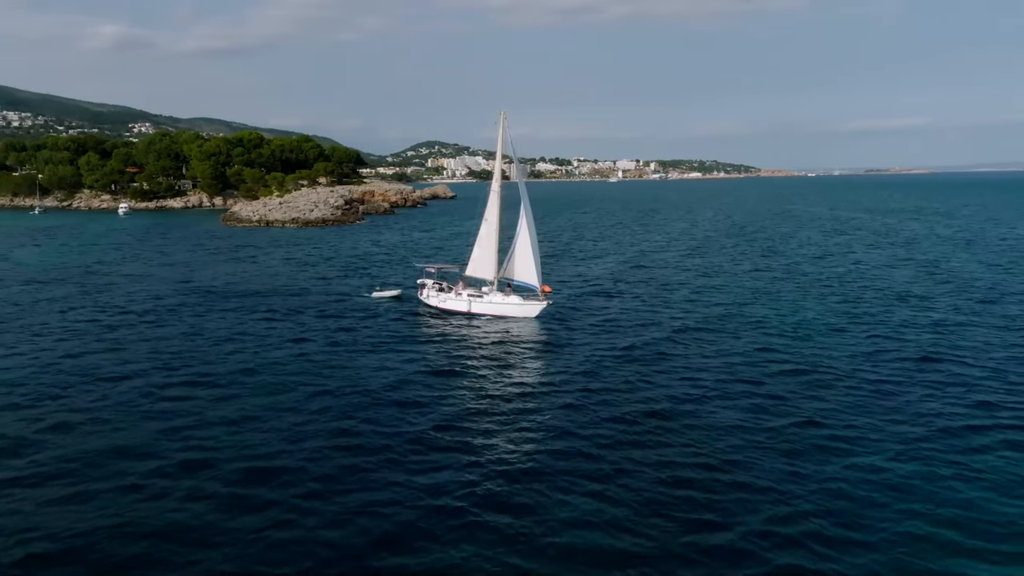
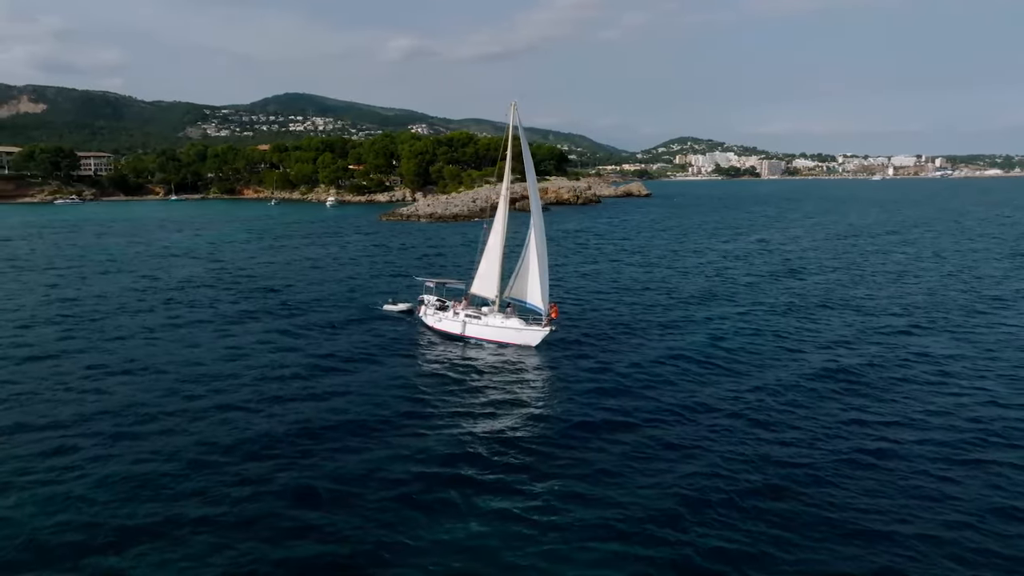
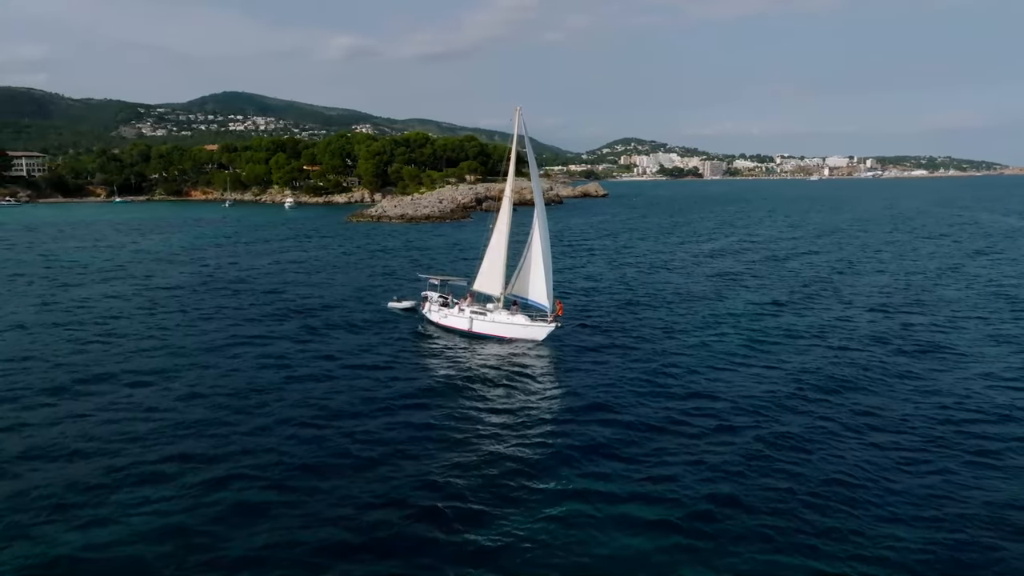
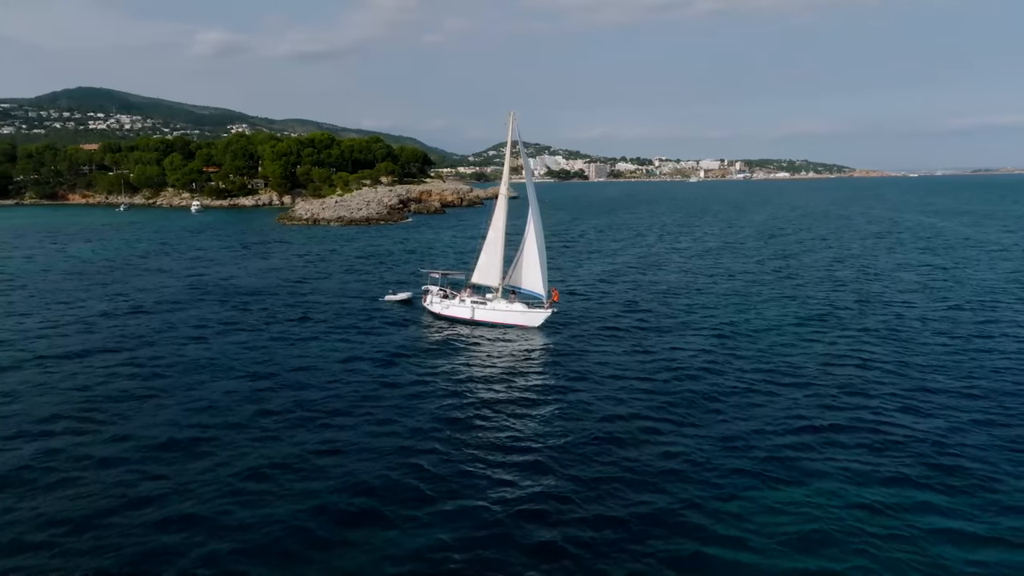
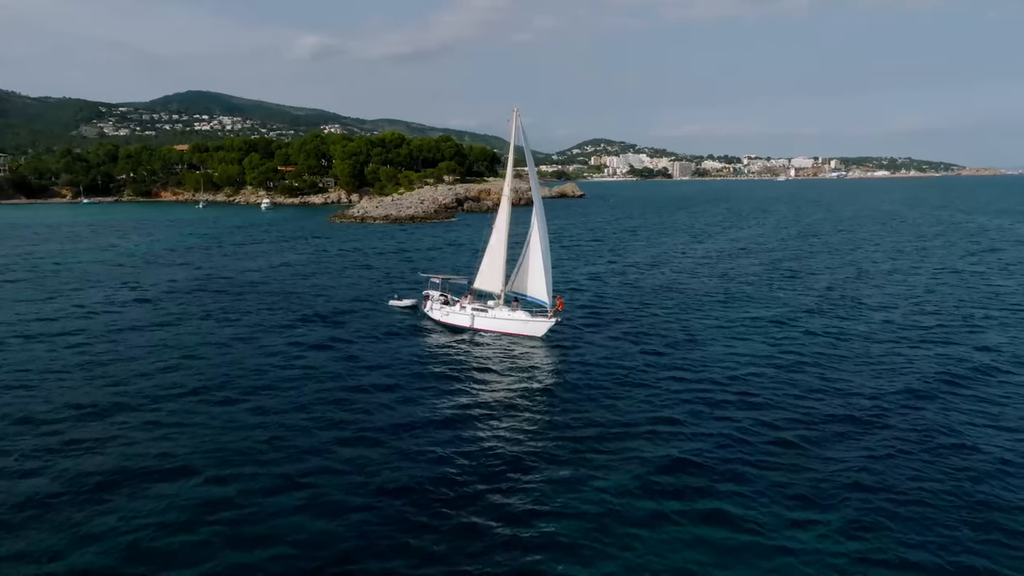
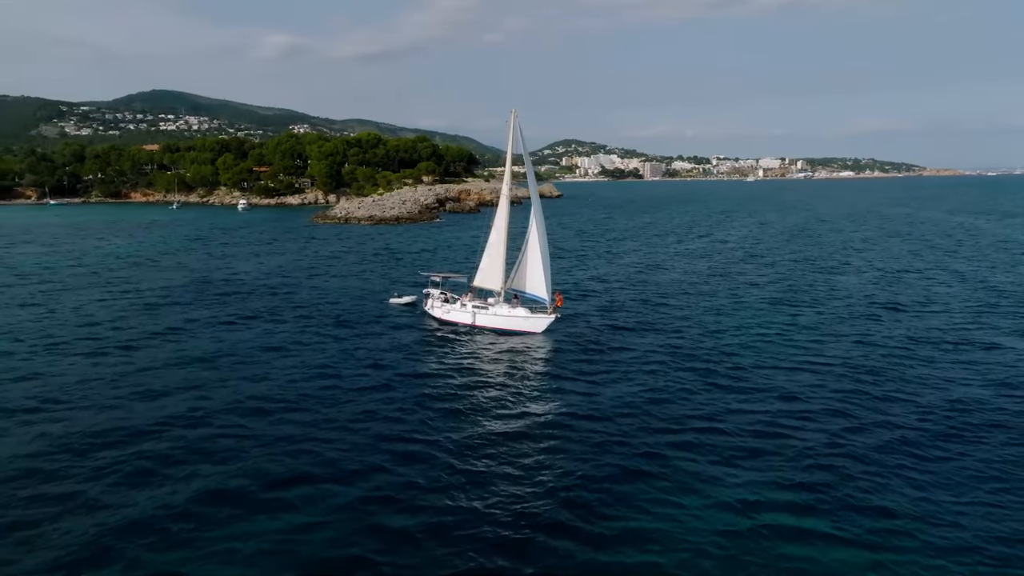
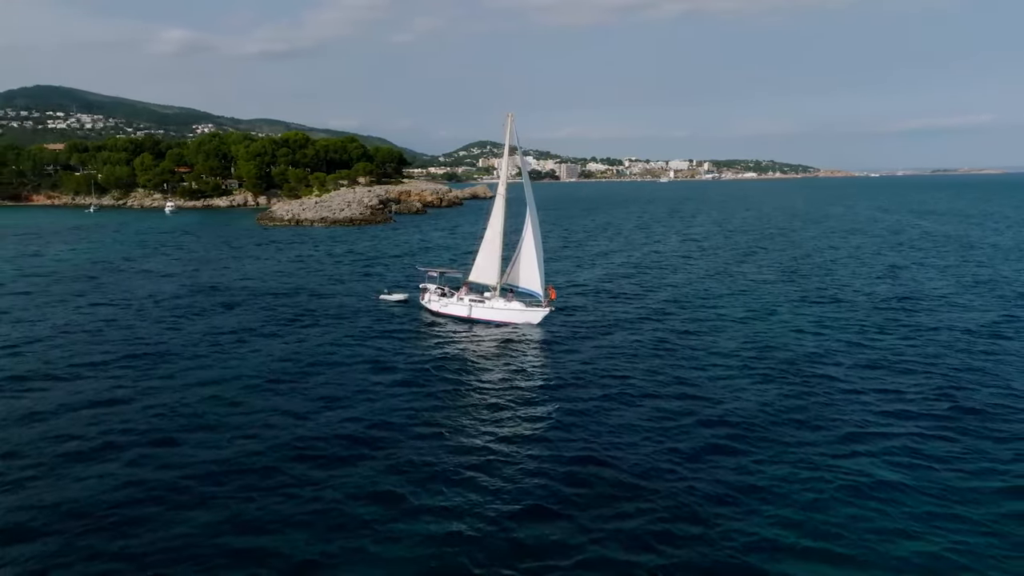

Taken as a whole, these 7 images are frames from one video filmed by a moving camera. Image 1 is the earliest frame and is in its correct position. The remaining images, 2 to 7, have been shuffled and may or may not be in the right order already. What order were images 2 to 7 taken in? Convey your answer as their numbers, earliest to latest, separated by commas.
7, 4, 6, 5, 3, 2
